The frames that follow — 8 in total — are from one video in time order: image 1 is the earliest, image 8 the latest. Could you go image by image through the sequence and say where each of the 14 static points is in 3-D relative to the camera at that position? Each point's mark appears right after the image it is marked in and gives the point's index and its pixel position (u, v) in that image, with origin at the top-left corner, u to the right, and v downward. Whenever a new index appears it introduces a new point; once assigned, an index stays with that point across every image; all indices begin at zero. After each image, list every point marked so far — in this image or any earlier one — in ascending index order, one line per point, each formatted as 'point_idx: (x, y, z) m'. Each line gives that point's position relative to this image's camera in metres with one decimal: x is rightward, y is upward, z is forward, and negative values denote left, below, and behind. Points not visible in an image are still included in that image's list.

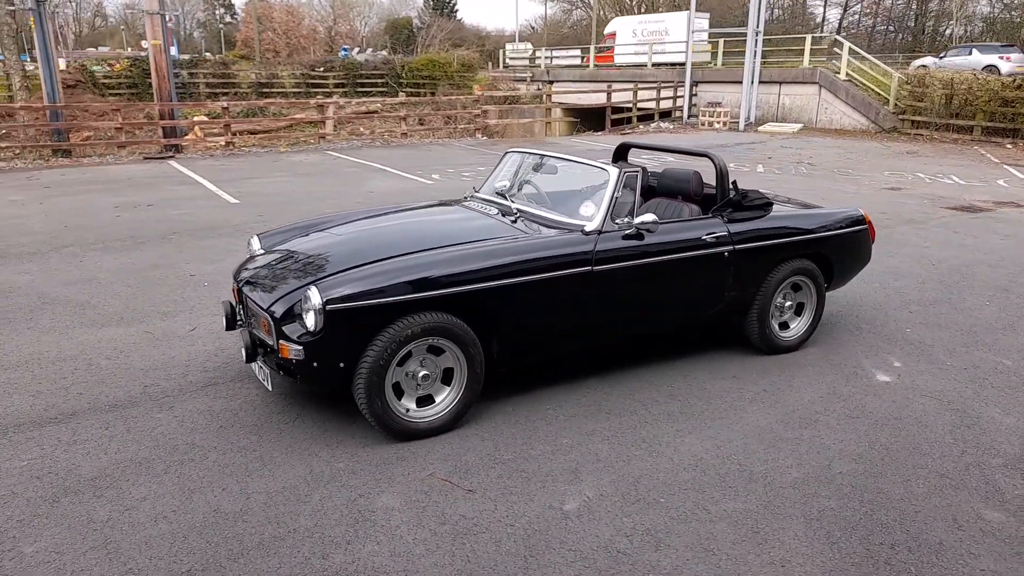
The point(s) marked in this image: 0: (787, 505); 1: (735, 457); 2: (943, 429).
0: (+1.3, -1.0, +3.4) m
1: (+1.2, -0.9, +3.8) m
2: (+2.4, -0.8, +4.1) m
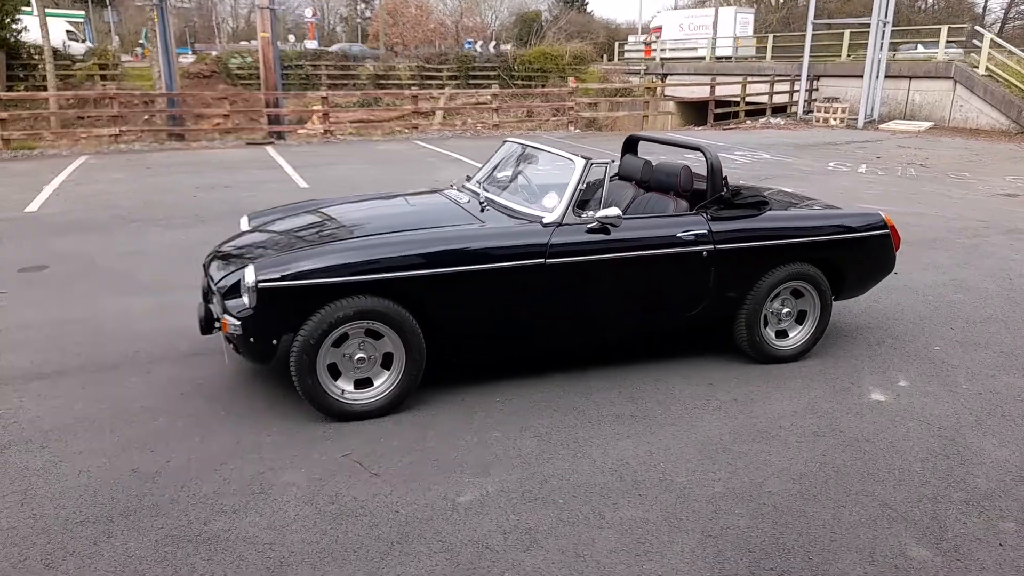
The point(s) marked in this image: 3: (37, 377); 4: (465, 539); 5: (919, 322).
0: (+0.8, -1.0, +3.2) m
1: (+0.7, -0.9, +3.6) m
2: (+2.1, -0.9, +3.7) m
3: (-2.9, -0.5, +4.5) m
4: (-0.2, -1.0, +3.0) m
5: (+3.3, -0.3, +5.9) m
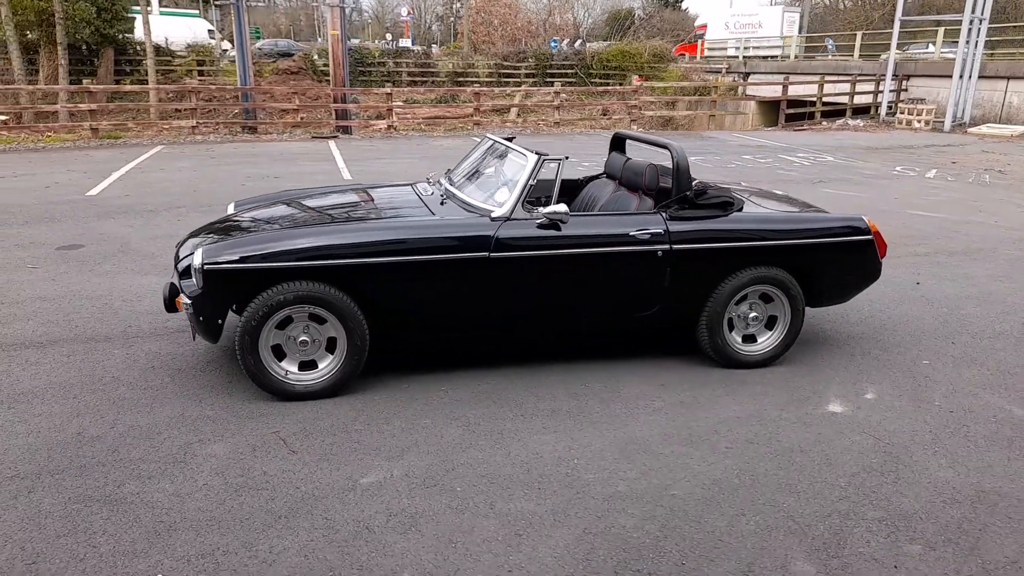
0: (+0.3, -1.0, +3.2) m
1: (+0.3, -0.9, +3.6) m
2: (+1.6, -0.9, +3.6) m
3: (-3.2, -0.4, +4.9) m
4: (-0.7, -1.0, +3.1) m
5: (+3.1, -0.4, +5.6) m
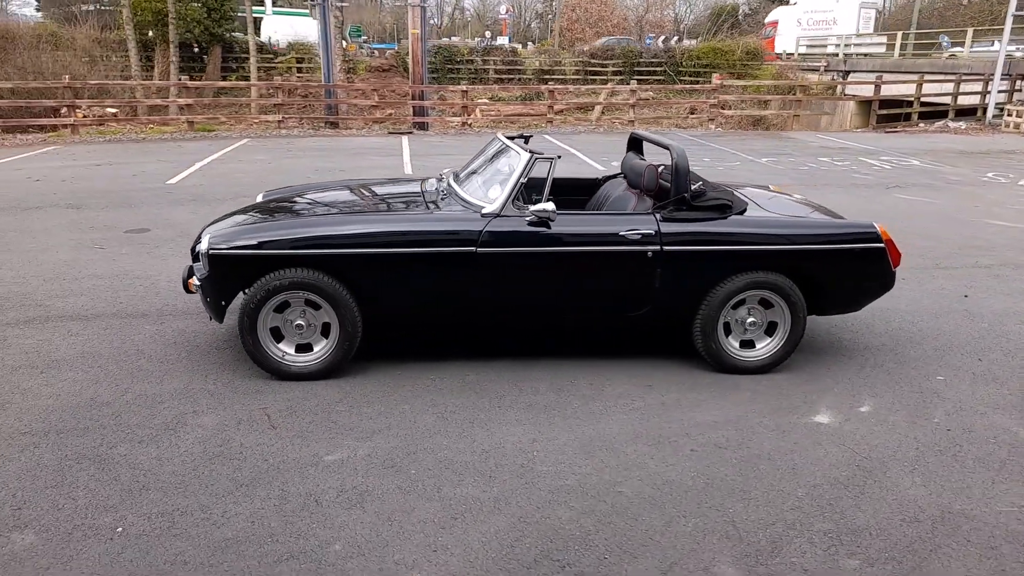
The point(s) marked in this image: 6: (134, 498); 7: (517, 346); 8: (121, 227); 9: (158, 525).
0: (0.0, -1.0, +3.2) m
1: (+0.1, -0.8, +3.7) m
2: (+1.4, -0.9, +3.5) m
3: (-3.2, -0.2, +5.4) m
4: (-0.9, -0.9, +3.3) m
5: (+3.1, -0.4, +5.3) m
6: (-1.7, -0.9, +3.2) m
7: (+0.1, -0.4, +5.0) m
8: (-4.3, +0.7, +8.1) m
9: (-1.5, -1.0, +3.0) m
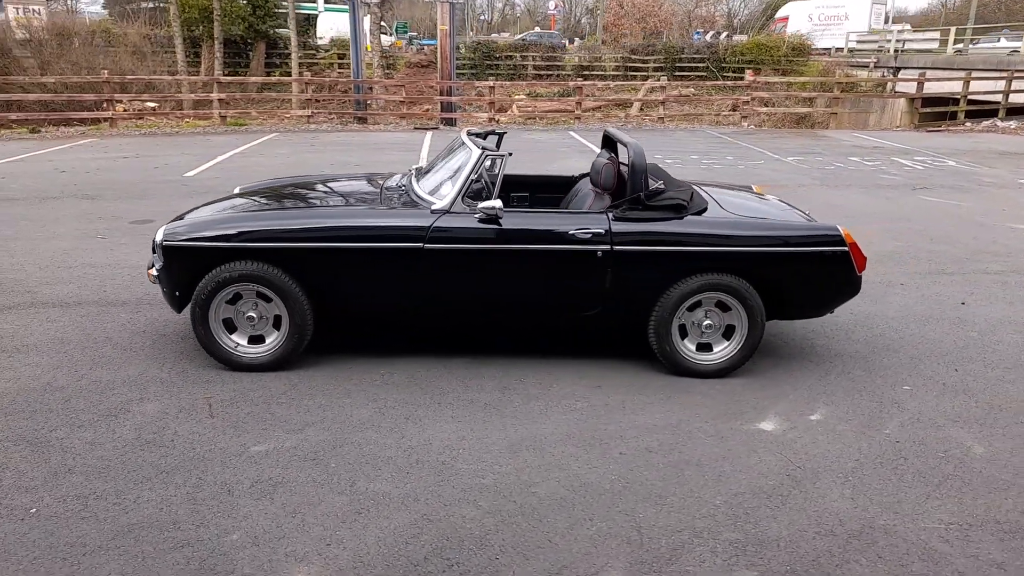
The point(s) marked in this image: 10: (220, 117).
0: (-0.4, -0.9, +3.2) m
1: (-0.3, -0.8, +3.7) m
2: (+1.0, -0.9, +3.4) m
3: (-3.4, -0.1, +5.6) m
4: (-1.3, -0.9, +3.4) m
5: (+2.8, -0.5, +5.1) m
6: (-2.1, -0.9, +3.3) m
7: (-0.2, -0.4, +5.0) m
8: (-4.4, +0.8, +8.4) m
9: (-1.9, -0.9, +3.1) m
10: (-7.9, +4.6, +19.8) m
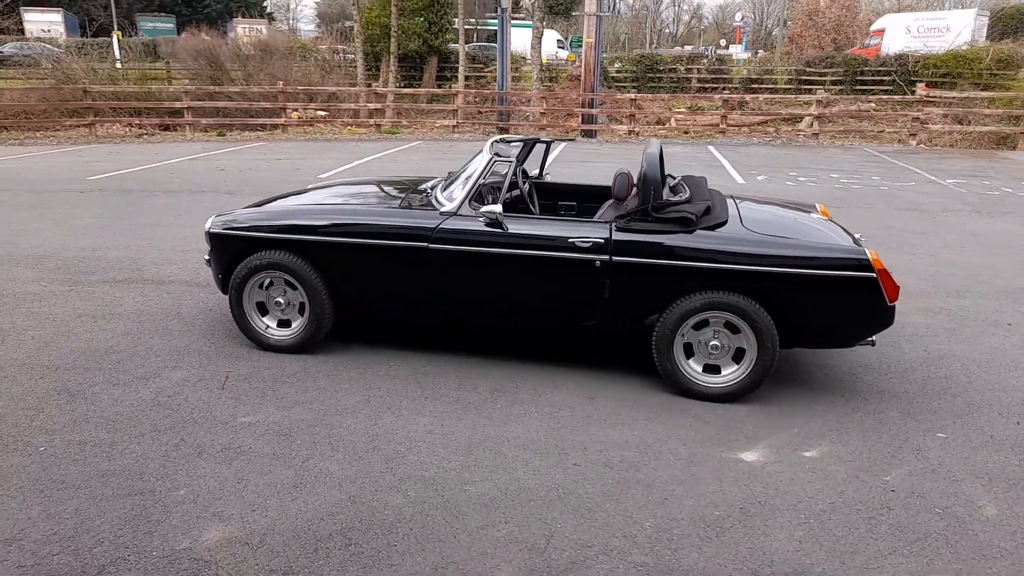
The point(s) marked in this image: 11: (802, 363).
0: (-0.7, -0.9, +3.4) m
1: (-0.5, -0.8, +3.8) m
2: (+0.7, -1.0, +3.3) m
3: (-3.1, 0.0, +6.4) m
4: (-1.6, -0.8, +3.7) m
5: (+2.9, -0.7, +4.5) m
6: (-2.3, -0.7, +3.9) m
7: (-0.1, -0.4, +5.1) m
8: (-3.3, +1.0, +9.3) m
9: (-2.2, -0.8, +3.6) m
10: (-3.9, +4.7, +21.3) m
11: (+2.0, -0.5, +5.1) m
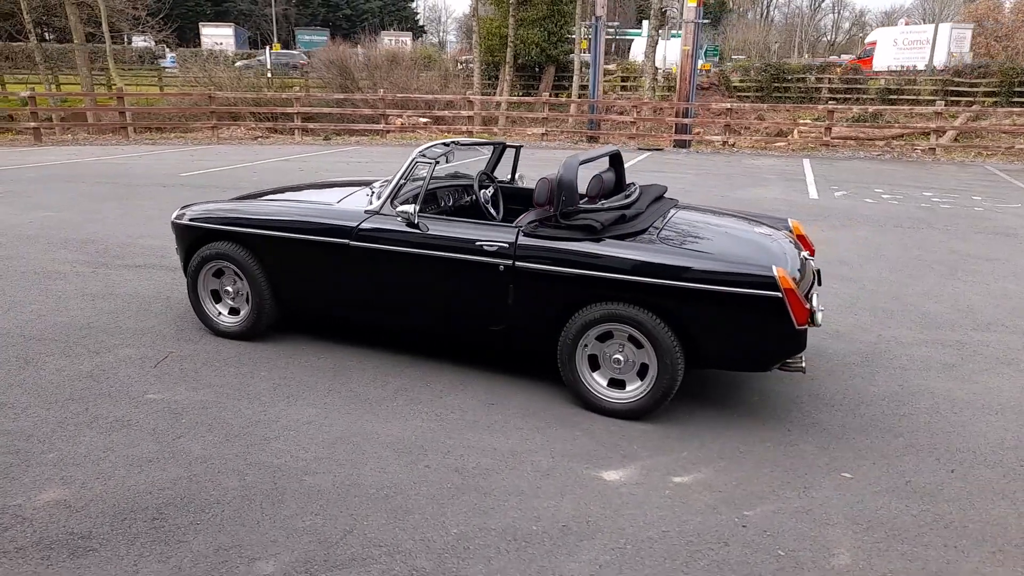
0: (-1.5, -0.9, +3.6) m
1: (-1.2, -0.8, +3.9) m
2: (-0.1, -1.0, +3.2) m
3: (-3.2, +0.2, +6.9) m
4: (-2.3, -0.7, +4.1) m
5: (+2.3, -0.9, +4.0) m
6: (-3.0, -0.6, +4.3) m
7: (-0.5, -0.4, +5.1) m
8: (-2.9, +1.1, +9.9) m
9: (-2.9, -0.7, +4.1) m
10: (-1.2, +4.6, +21.8) m
11: (+1.5, -0.6, +4.7) m
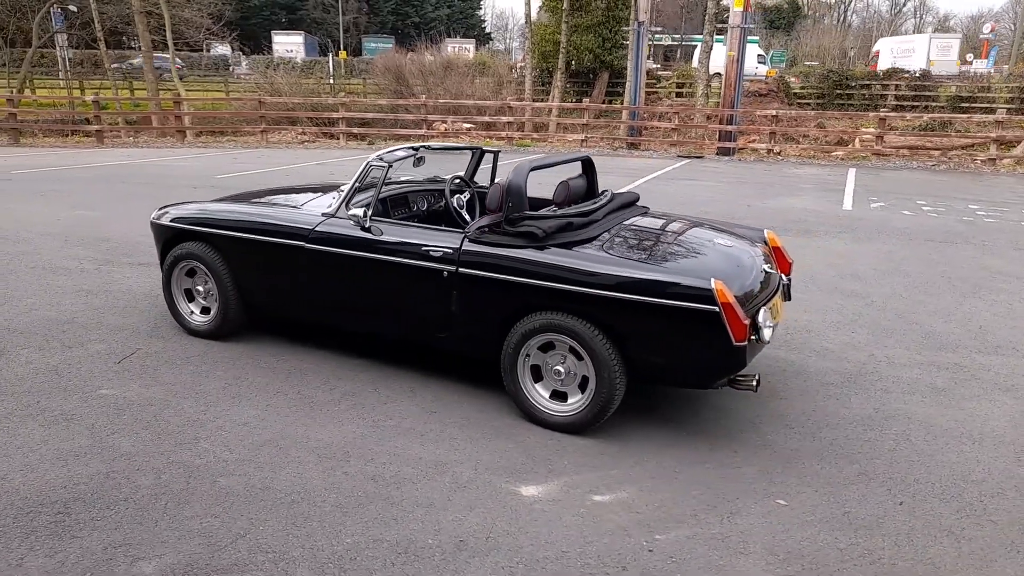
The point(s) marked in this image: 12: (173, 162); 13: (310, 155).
0: (-1.9, -0.9, +3.6) m
1: (-1.6, -0.8, +4.0) m
2: (-0.6, -1.1, +3.1) m
3: (-3.3, +0.2, +7.1) m
4: (-2.7, -0.7, +4.2) m
5: (+1.9, -1.0, +3.8) m
6: (-3.3, -0.6, +4.5) m
7: (-0.8, -0.4, +5.1) m
8: (-2.7, +1.0, +10.0) m
9: (-3.2, -0.6, +4.2) m
10: (+0.1, +4.4, +21.8) m
11: (+1.2, -0.7, +4.5) m
12: (-7.6, +2.8, +16.5) m
13: (-5.0, +3.3, +18.2) m
